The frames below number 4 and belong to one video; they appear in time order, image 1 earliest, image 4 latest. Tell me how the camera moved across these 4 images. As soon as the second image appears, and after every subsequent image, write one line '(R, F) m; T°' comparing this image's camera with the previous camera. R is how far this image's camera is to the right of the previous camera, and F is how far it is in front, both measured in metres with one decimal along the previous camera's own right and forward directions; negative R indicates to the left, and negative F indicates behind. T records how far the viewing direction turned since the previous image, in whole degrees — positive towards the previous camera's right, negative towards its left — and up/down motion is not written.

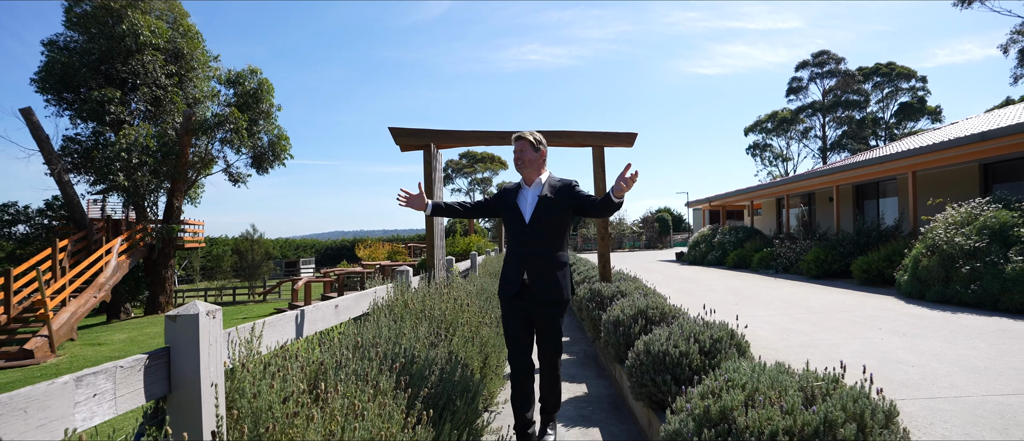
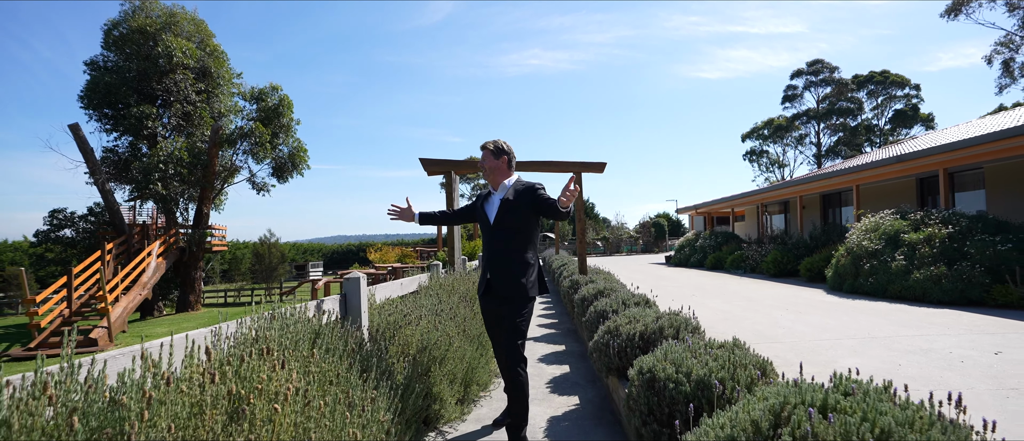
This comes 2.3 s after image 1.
(0.0, -1.9) m; 0°
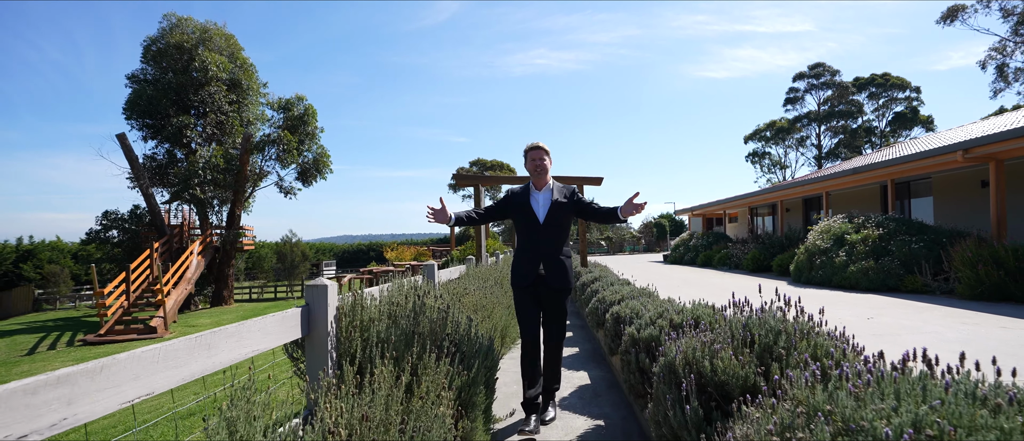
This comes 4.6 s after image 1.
(-0.2, -1.9) m; -1°
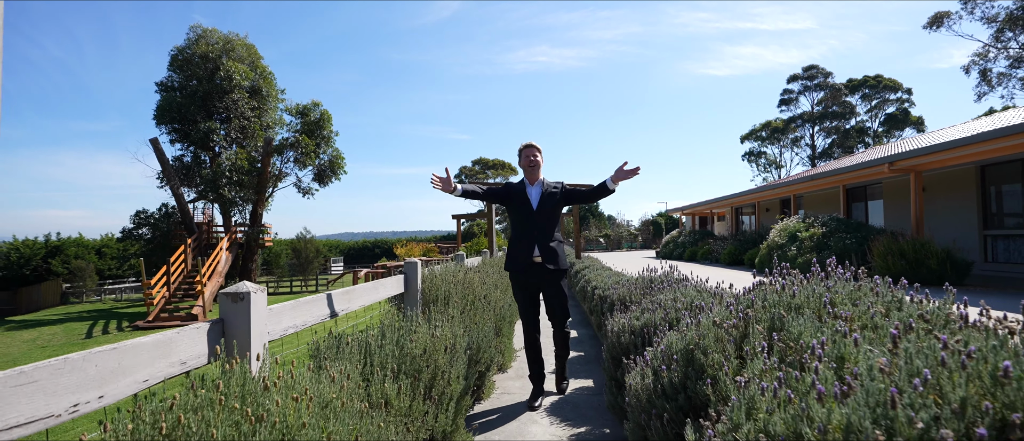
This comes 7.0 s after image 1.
(-0.1, -2.0) m; 0°
